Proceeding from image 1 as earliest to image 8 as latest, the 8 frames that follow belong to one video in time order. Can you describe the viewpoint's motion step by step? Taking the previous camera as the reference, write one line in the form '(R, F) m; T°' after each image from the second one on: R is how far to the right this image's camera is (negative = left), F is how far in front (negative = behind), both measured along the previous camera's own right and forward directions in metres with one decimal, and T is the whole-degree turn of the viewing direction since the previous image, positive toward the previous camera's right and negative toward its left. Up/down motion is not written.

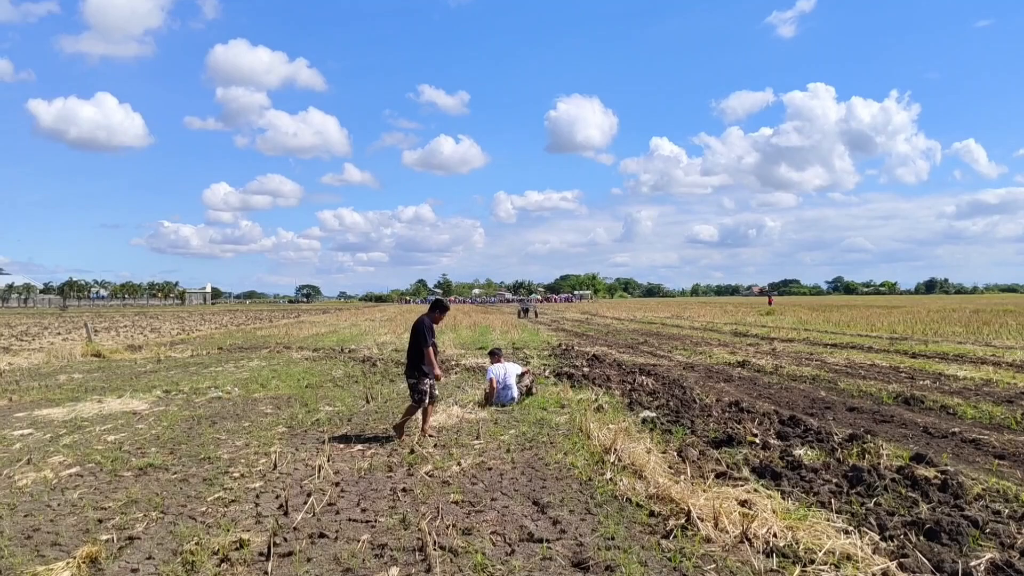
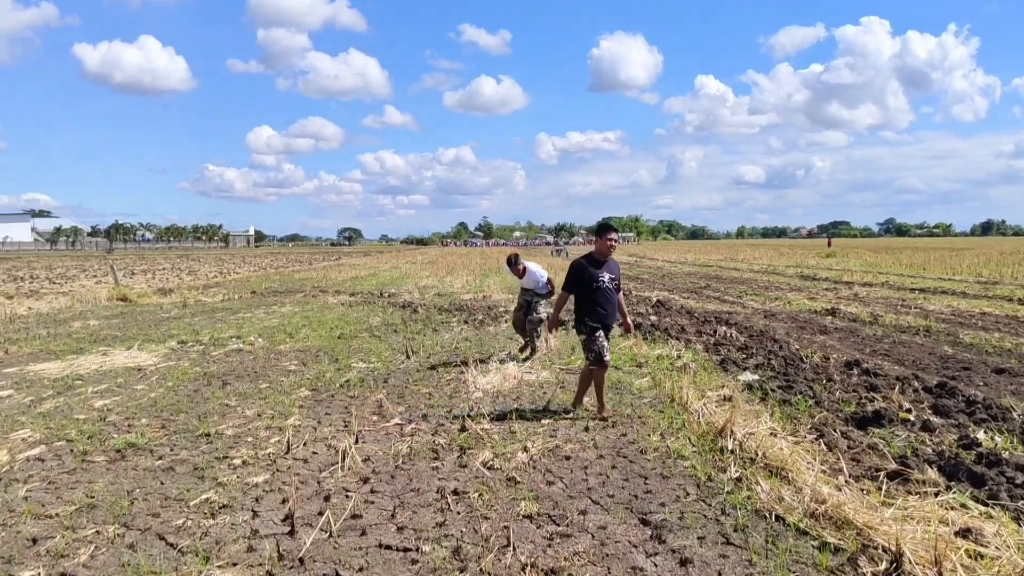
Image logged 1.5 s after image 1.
(-0.3, +1.7) m; -3°
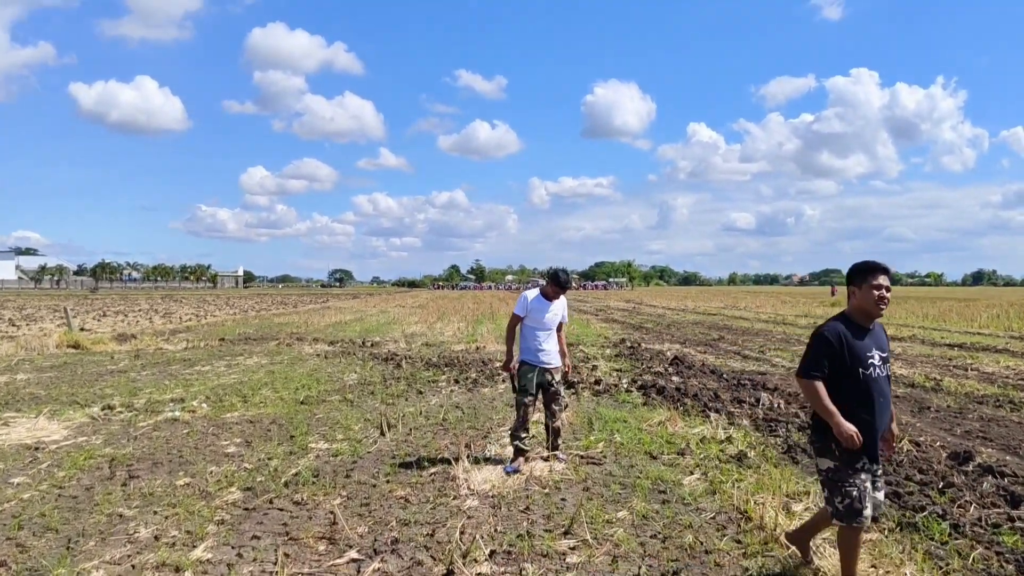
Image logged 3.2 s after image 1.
(-0.1, +1.9) m; +1°
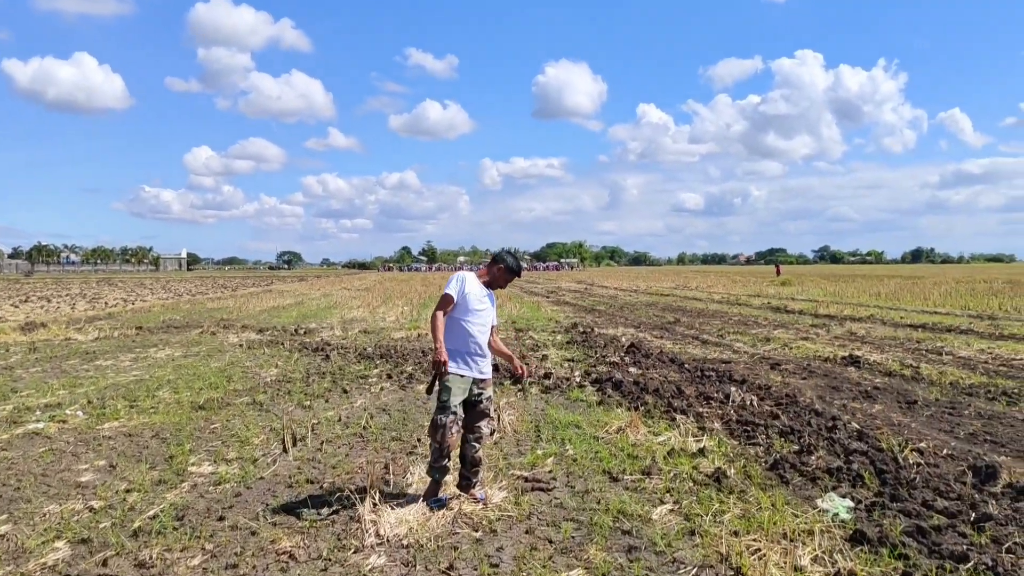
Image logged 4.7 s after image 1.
(+0.2, +1.3) m; +3°
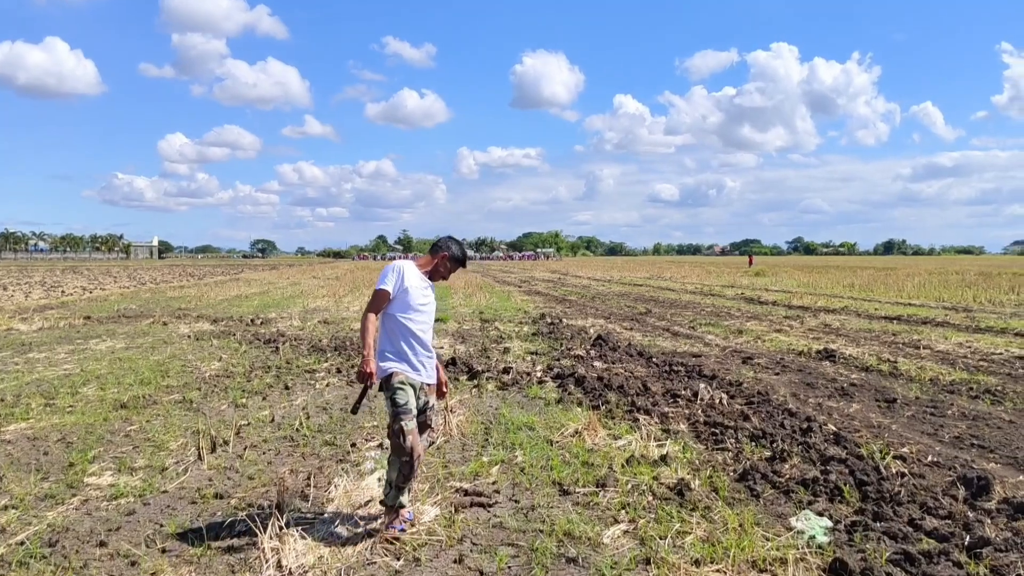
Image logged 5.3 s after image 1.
(+0.2, +0.6) m; +2°
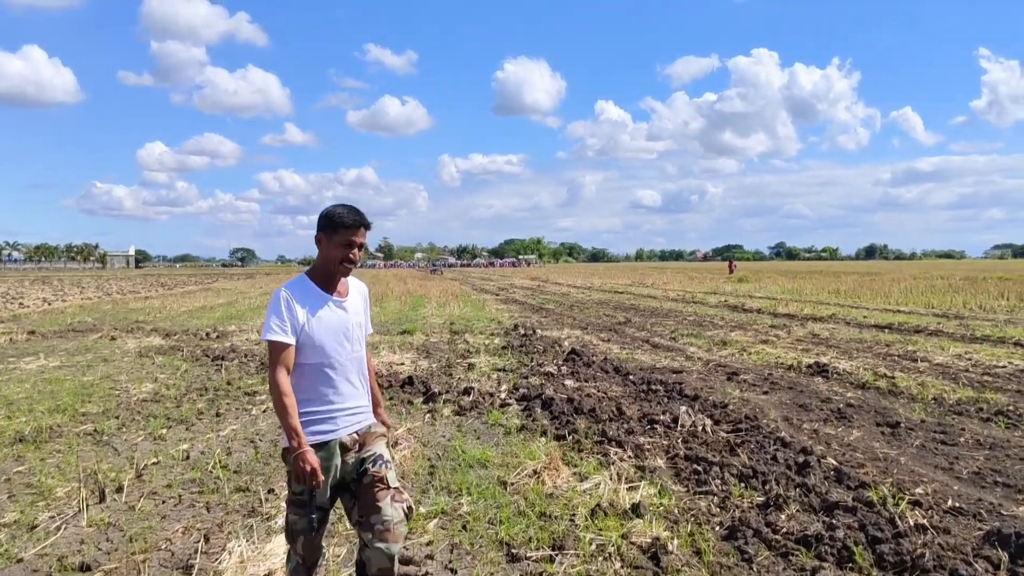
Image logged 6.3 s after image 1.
(+0.2, +0.9) m; +1°
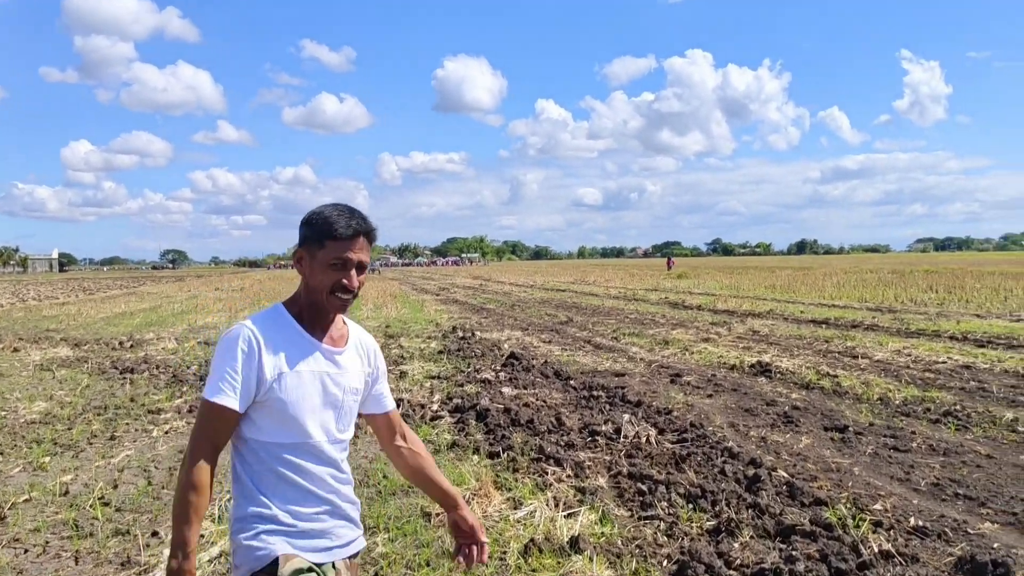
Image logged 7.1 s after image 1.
(+0.1, +0.5) m; +4°
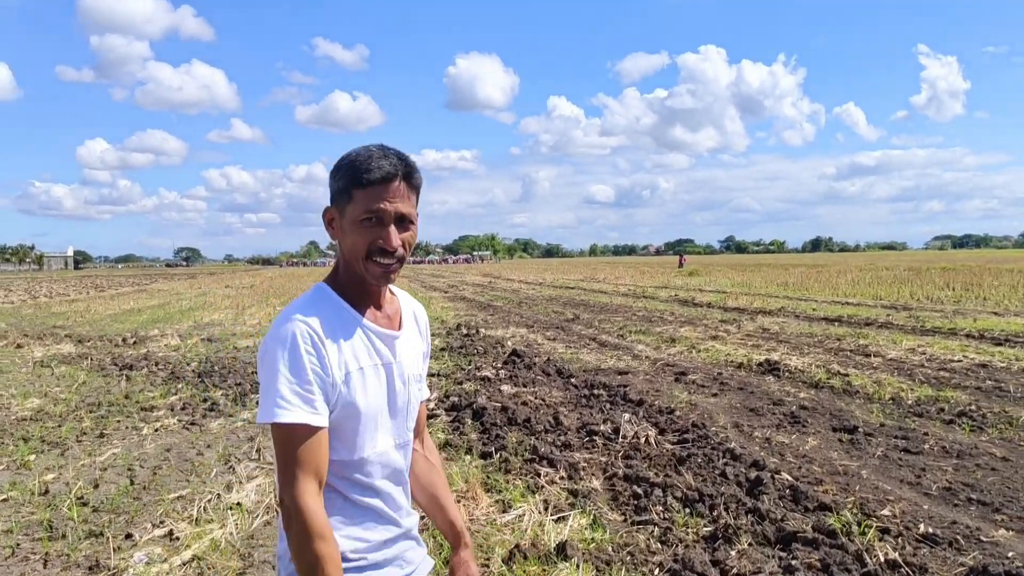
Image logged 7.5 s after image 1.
(+0.1, +0.2) m; -1°
